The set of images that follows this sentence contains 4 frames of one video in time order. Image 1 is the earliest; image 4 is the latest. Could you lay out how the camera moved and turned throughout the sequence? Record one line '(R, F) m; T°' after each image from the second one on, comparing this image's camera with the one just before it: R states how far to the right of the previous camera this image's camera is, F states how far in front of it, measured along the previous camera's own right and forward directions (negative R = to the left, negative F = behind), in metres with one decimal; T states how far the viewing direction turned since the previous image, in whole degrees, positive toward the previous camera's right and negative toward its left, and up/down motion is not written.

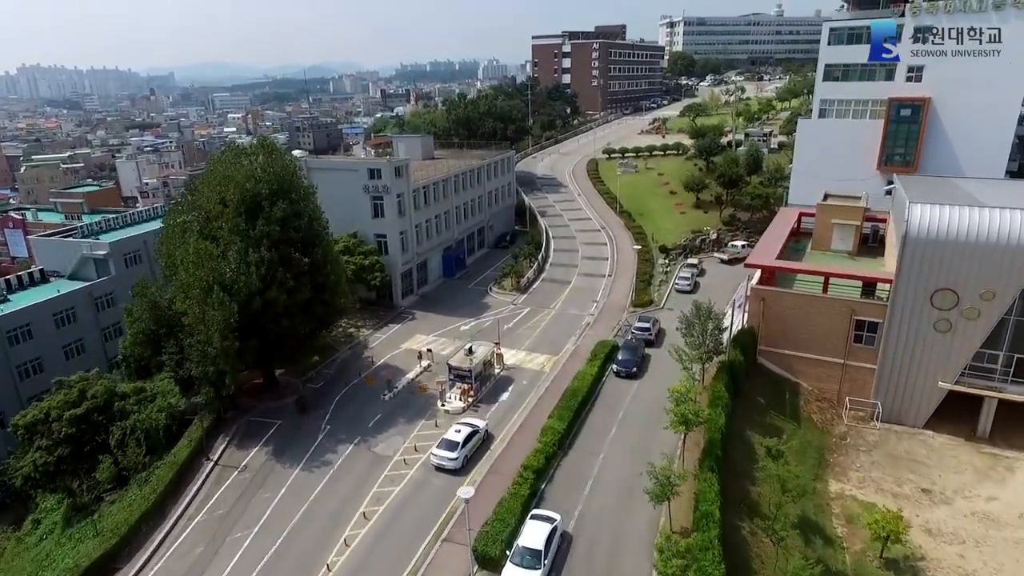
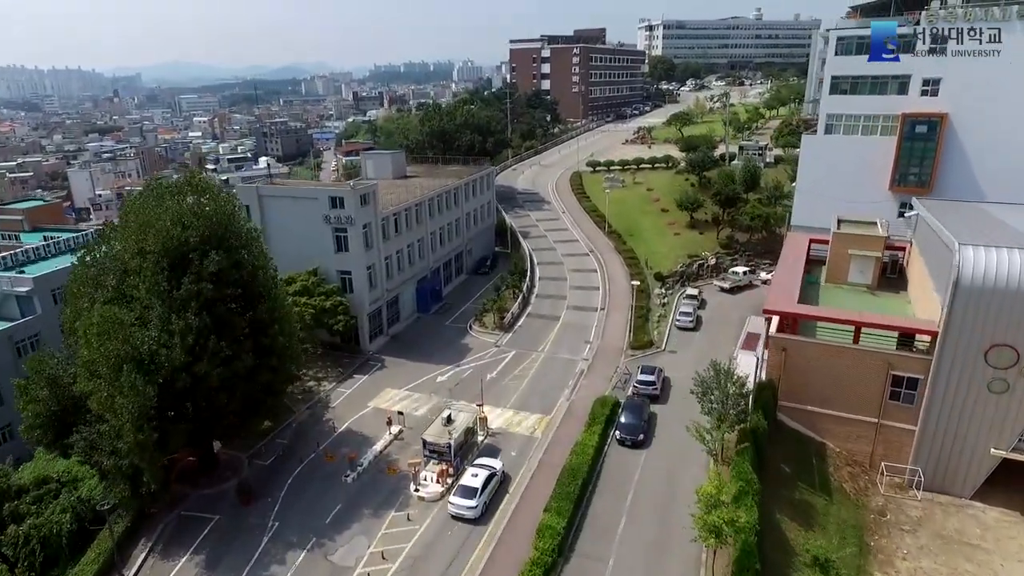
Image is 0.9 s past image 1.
(-0.3, +4.4) m; +2°
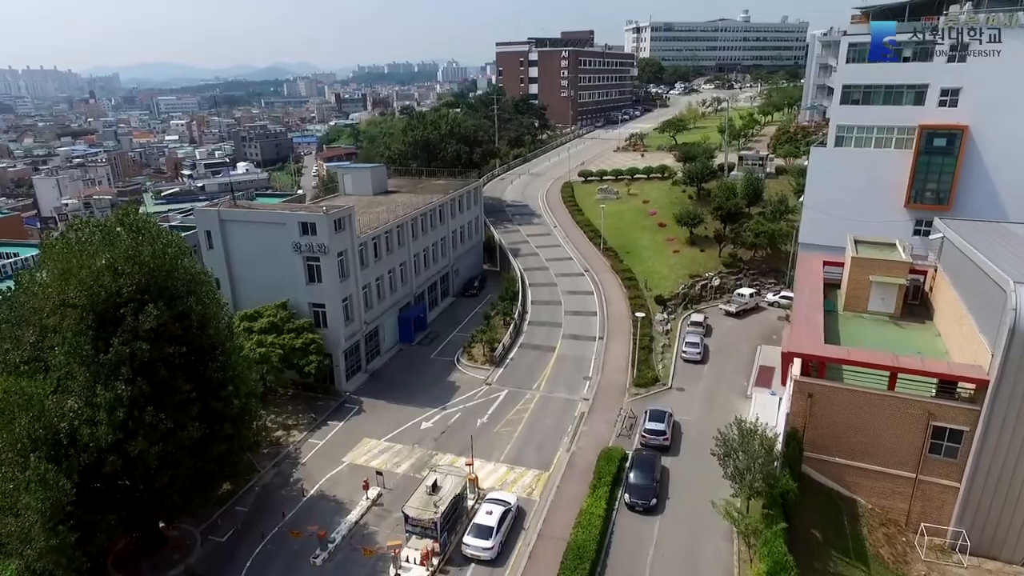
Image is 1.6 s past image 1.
(-0.3, +3.2) m; +1°
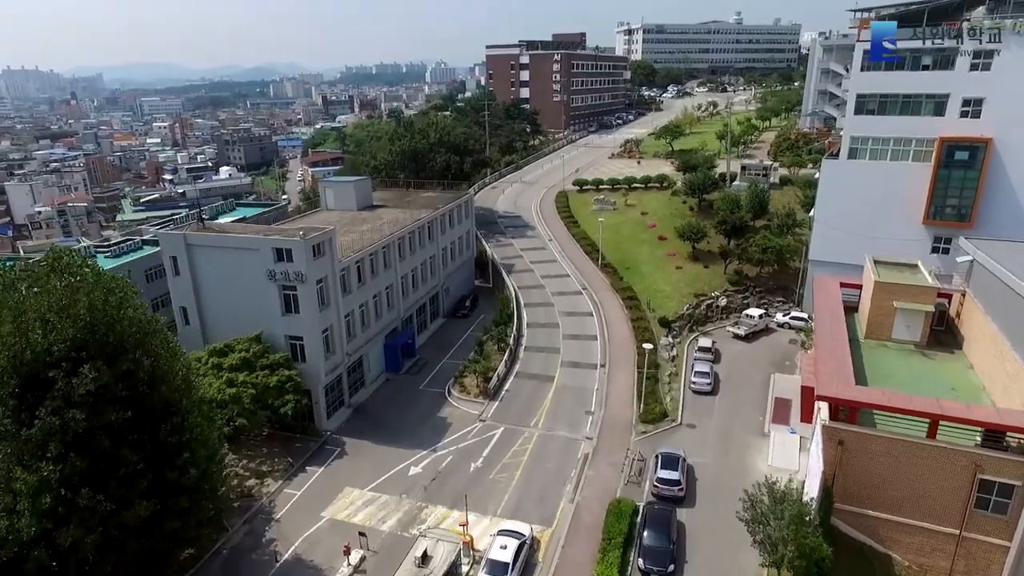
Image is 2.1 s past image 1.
(-0.3, +2.5) m; +1°
